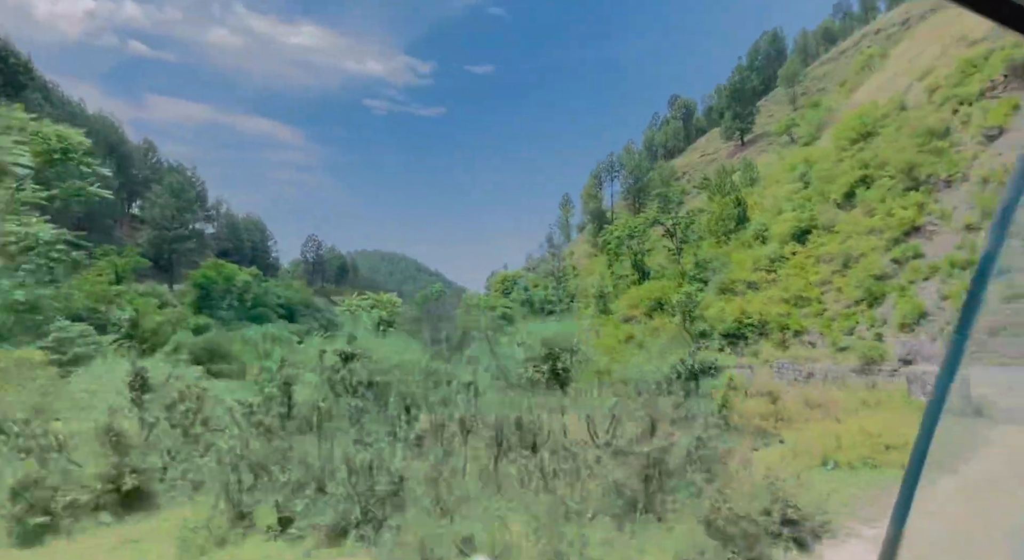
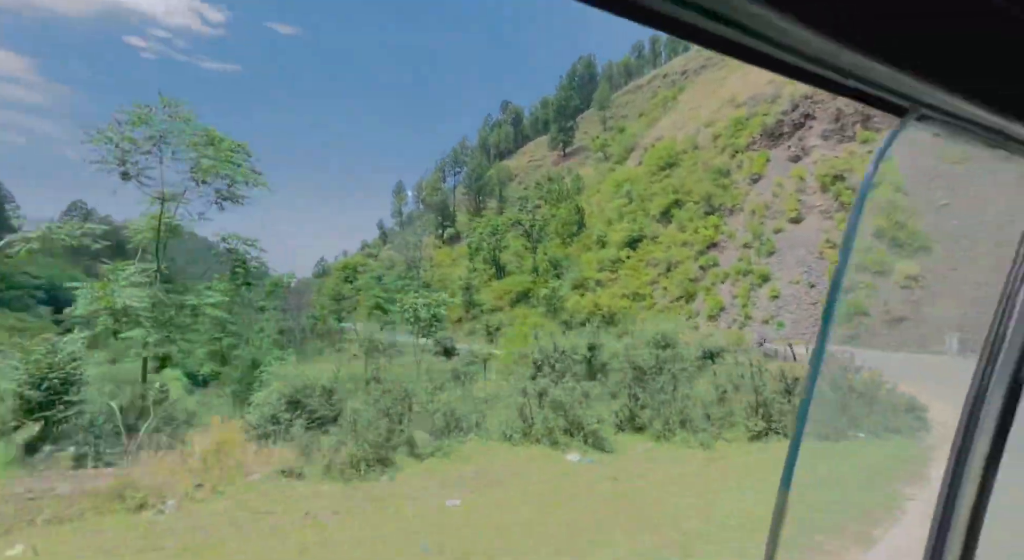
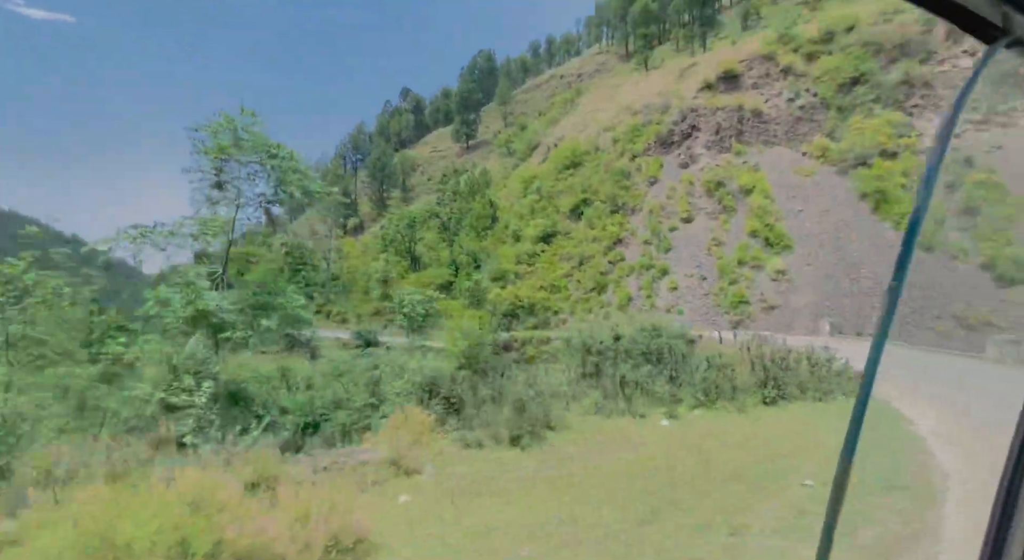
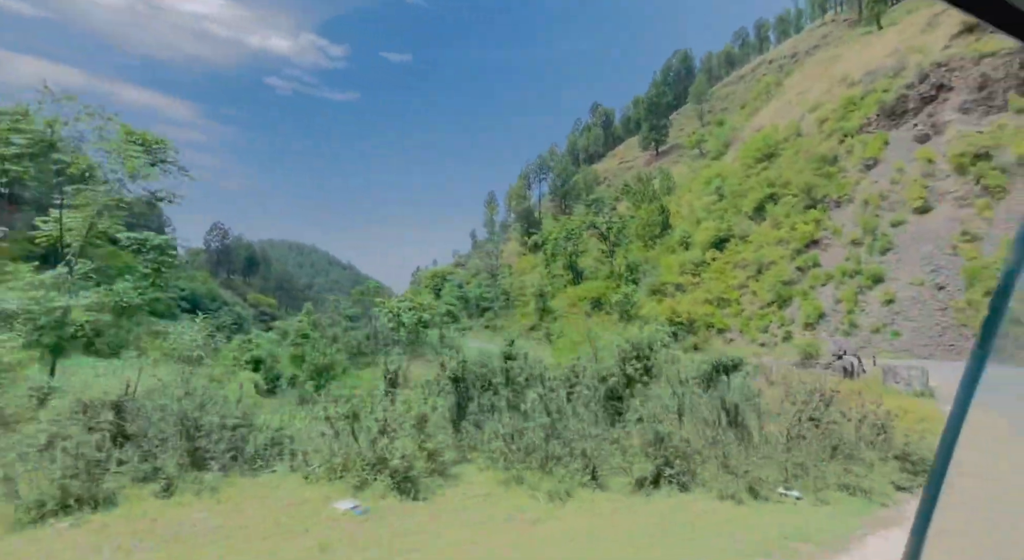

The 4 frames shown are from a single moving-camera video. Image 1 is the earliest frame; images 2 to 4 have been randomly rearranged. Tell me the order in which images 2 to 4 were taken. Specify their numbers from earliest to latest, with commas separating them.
4, 2, 3
